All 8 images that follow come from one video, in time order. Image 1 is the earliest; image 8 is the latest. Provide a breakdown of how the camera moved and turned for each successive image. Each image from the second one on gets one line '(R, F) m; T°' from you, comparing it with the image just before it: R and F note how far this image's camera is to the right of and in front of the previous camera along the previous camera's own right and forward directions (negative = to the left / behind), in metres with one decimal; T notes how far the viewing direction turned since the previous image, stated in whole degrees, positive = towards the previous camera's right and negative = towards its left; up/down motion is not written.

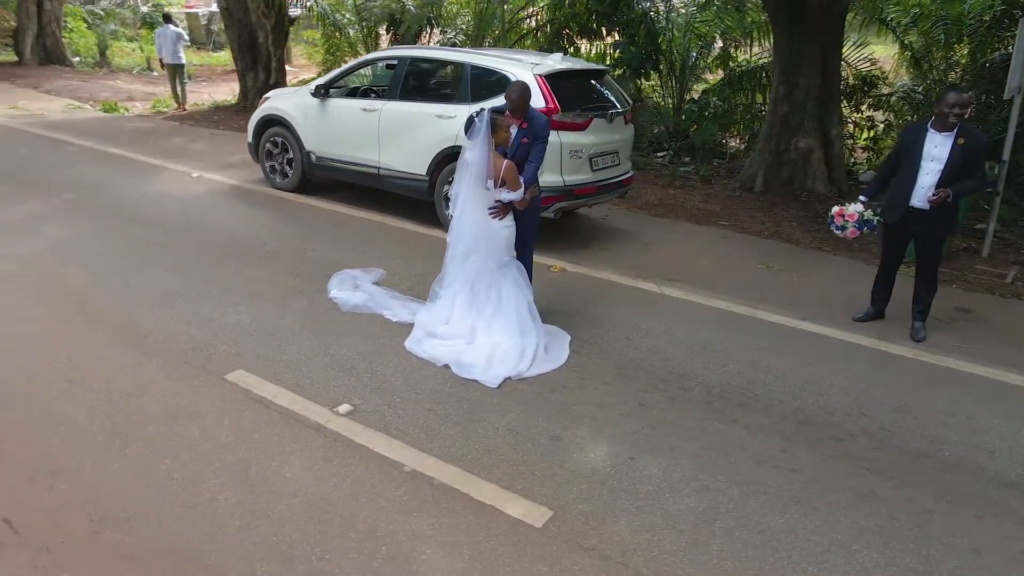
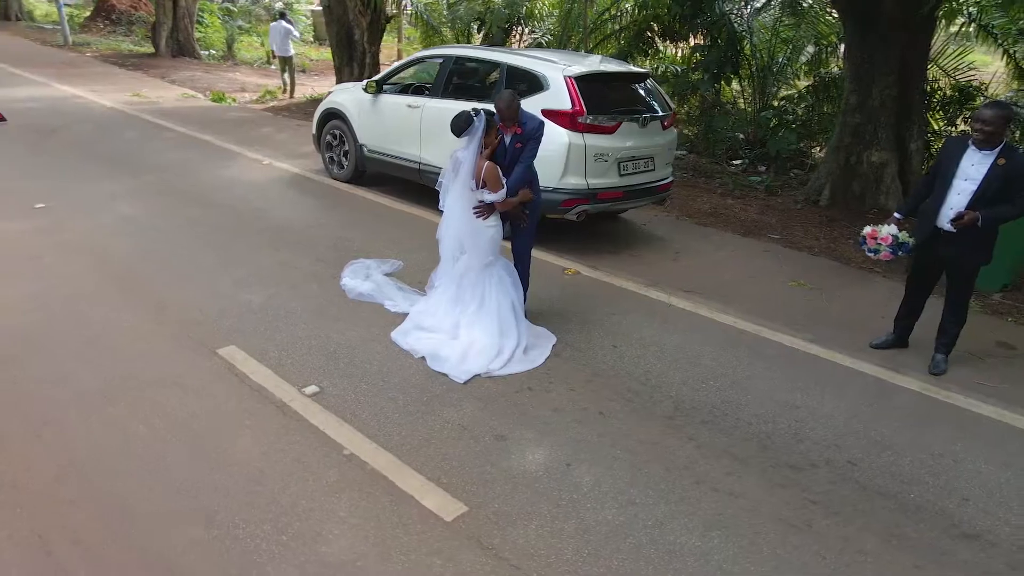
(+0.8, 0.0) m; -9°
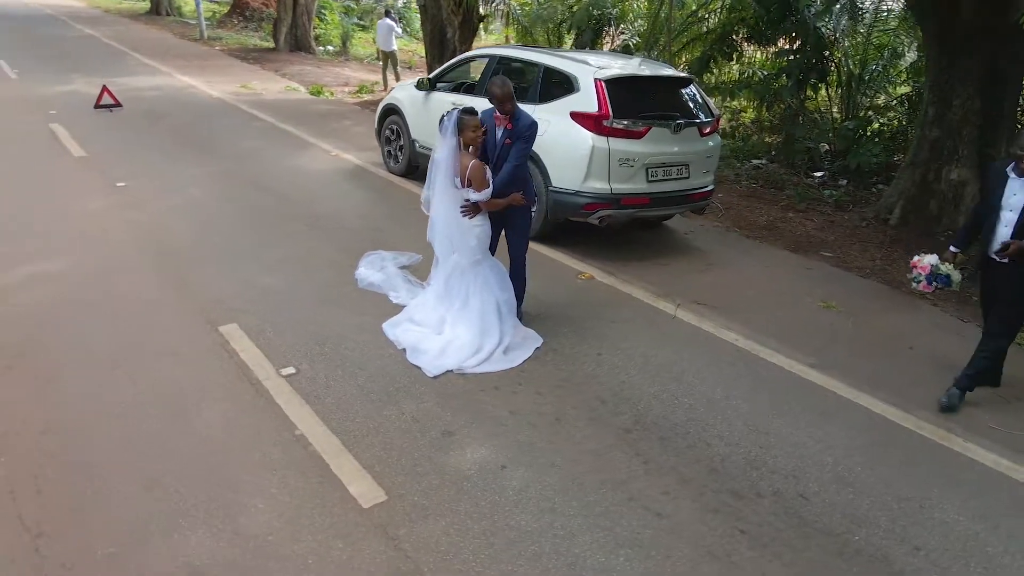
(+0.8, 0.0) m; -9°
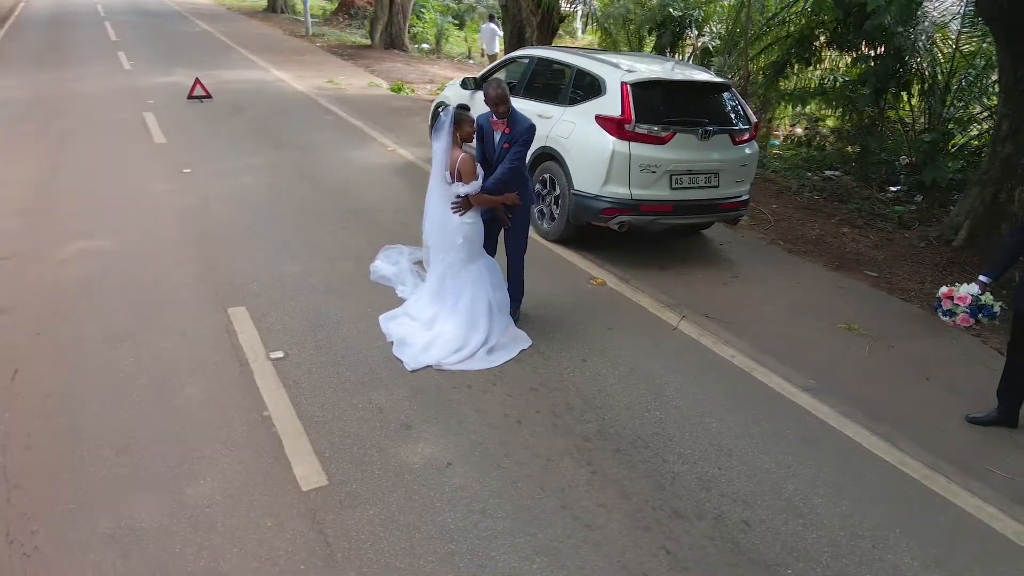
(+0.7, 0.0) m; -7°
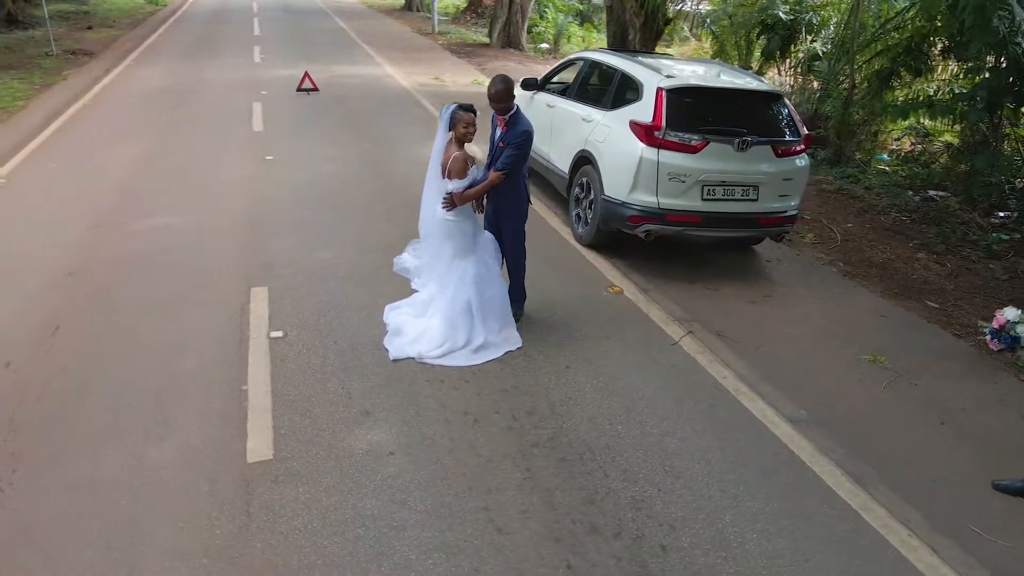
(+0.9, 0.0) m; -10°
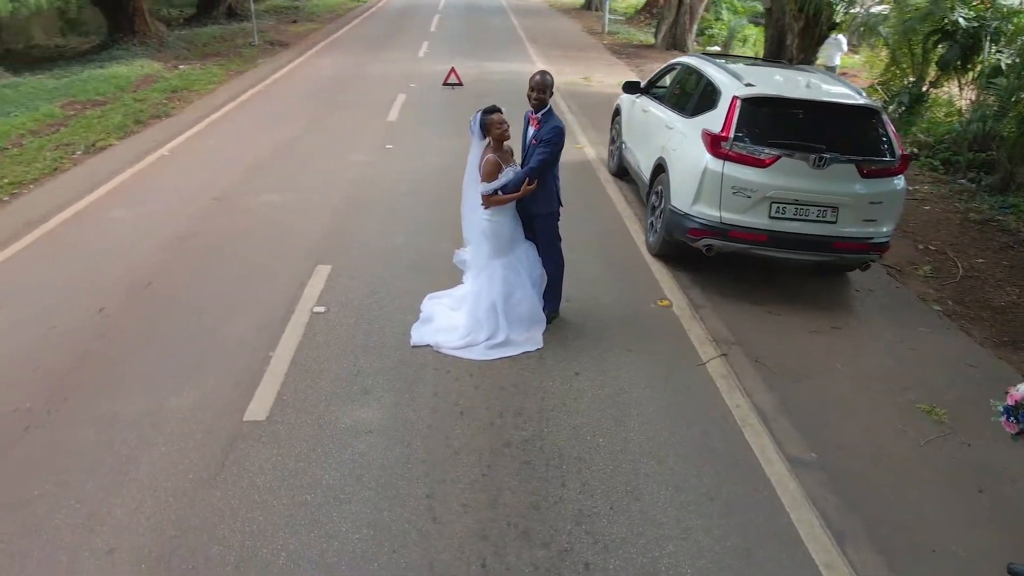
(+0.9, +0.1) m; -13°
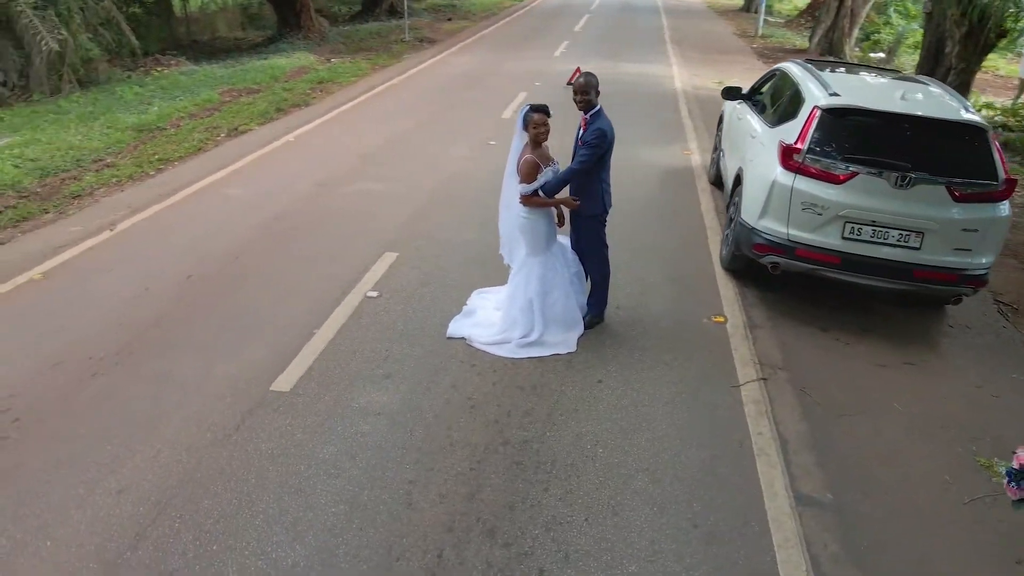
(+0.7, +0.1) m; -11°
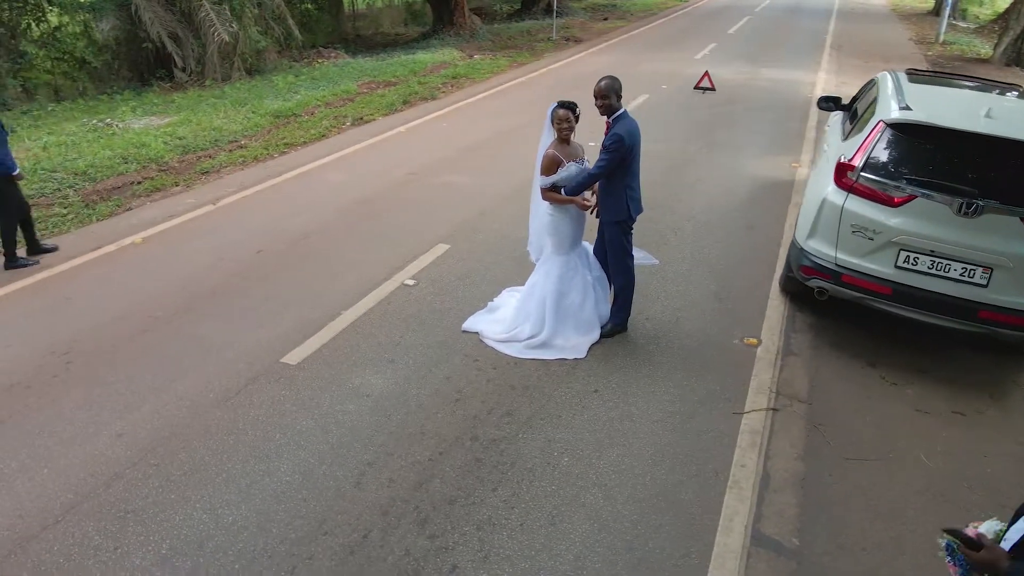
(+0.9, +0.1) m; -12°
